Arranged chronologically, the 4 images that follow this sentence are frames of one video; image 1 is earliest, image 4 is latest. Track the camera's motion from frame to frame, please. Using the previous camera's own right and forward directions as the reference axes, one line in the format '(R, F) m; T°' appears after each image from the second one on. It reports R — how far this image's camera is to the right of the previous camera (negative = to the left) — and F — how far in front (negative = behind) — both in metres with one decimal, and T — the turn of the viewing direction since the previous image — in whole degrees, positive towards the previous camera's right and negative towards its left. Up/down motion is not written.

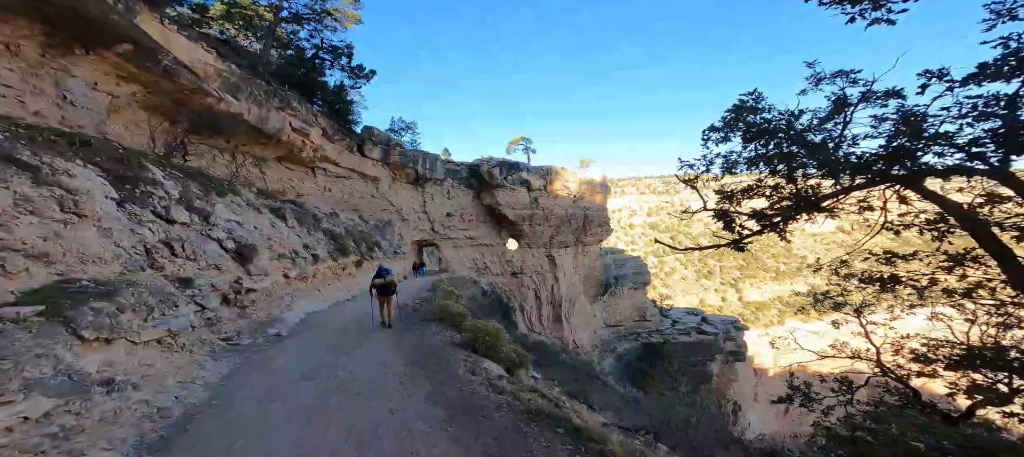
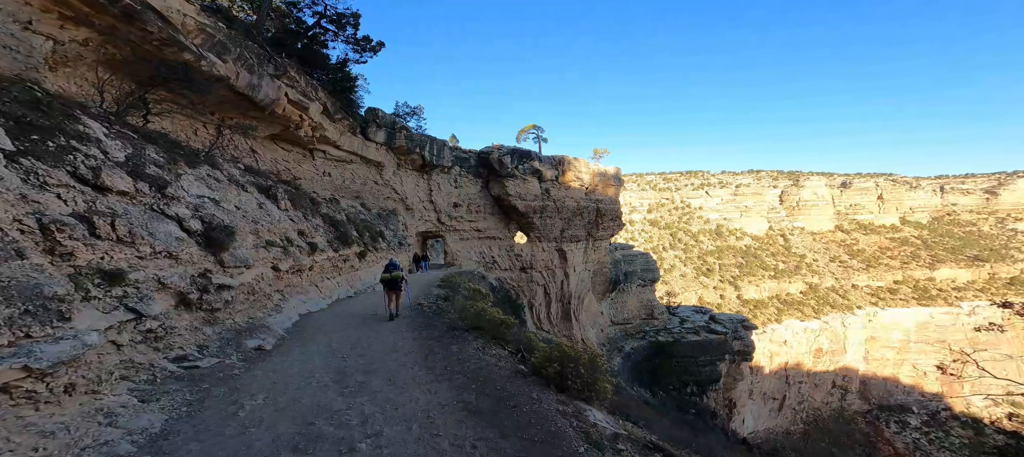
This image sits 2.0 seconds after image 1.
(-0.6, +1.5) m; 0°
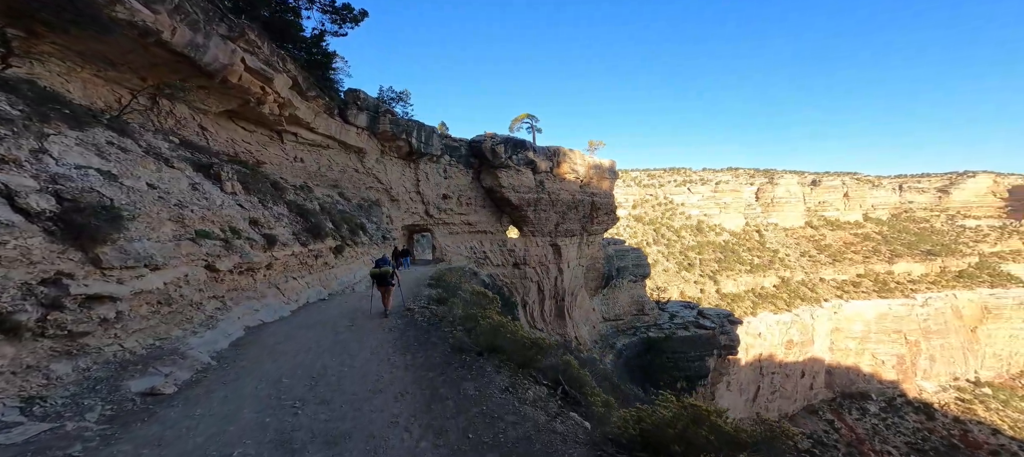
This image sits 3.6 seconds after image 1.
(-0.2, +1.5) m; +1°
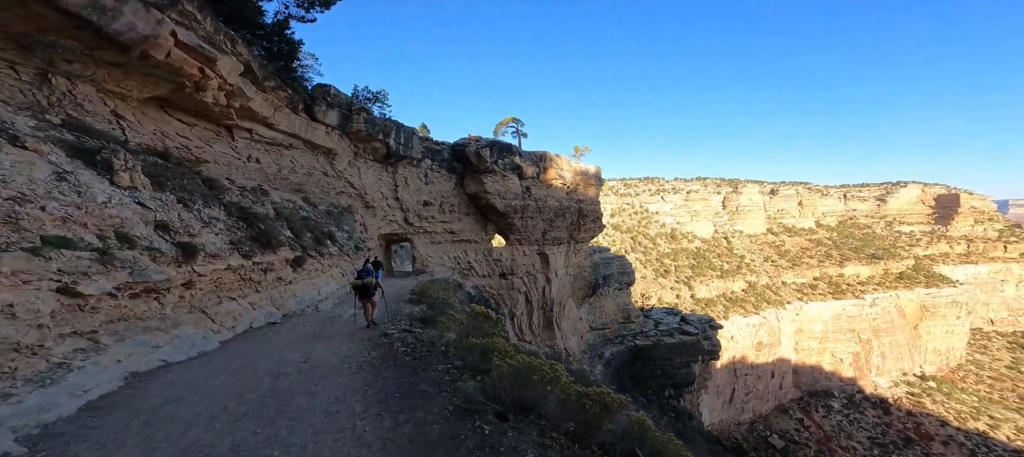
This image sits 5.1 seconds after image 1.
(-0.1, +1.4) m; +2°
